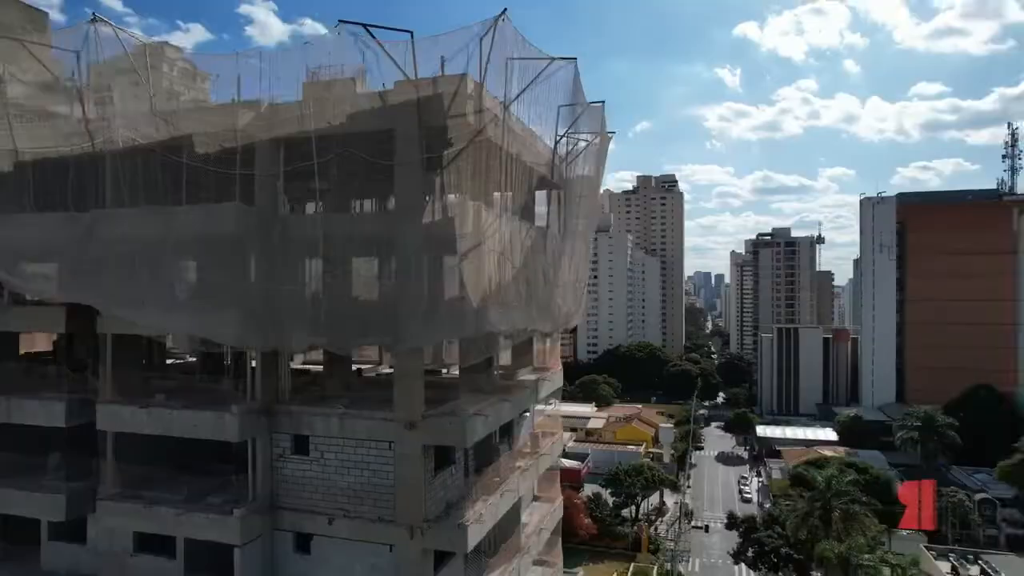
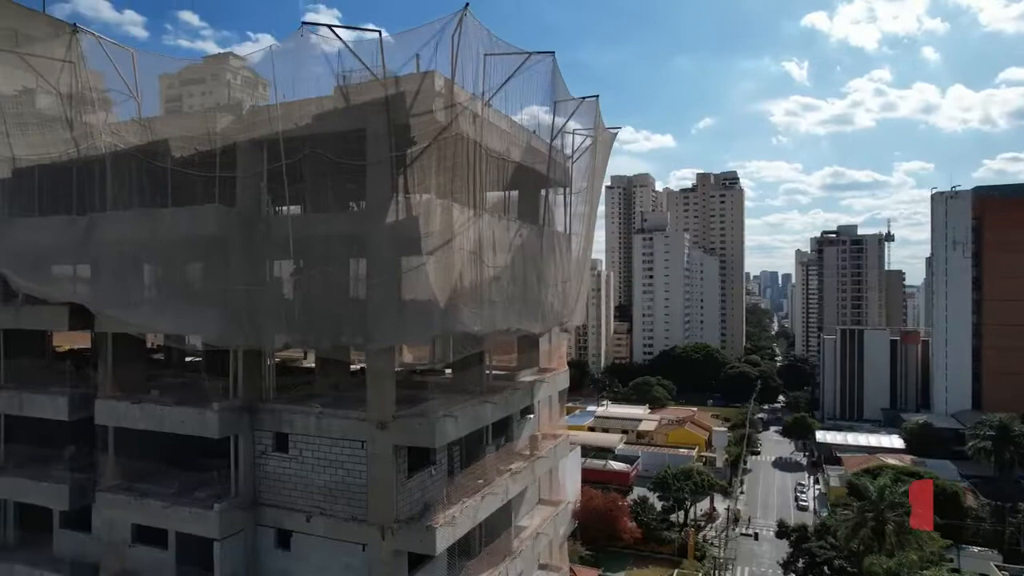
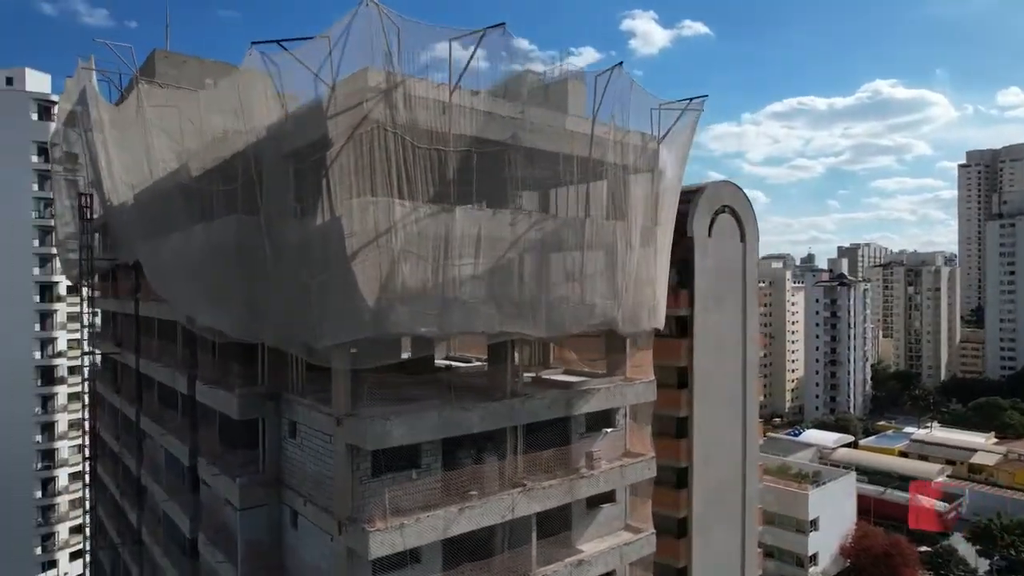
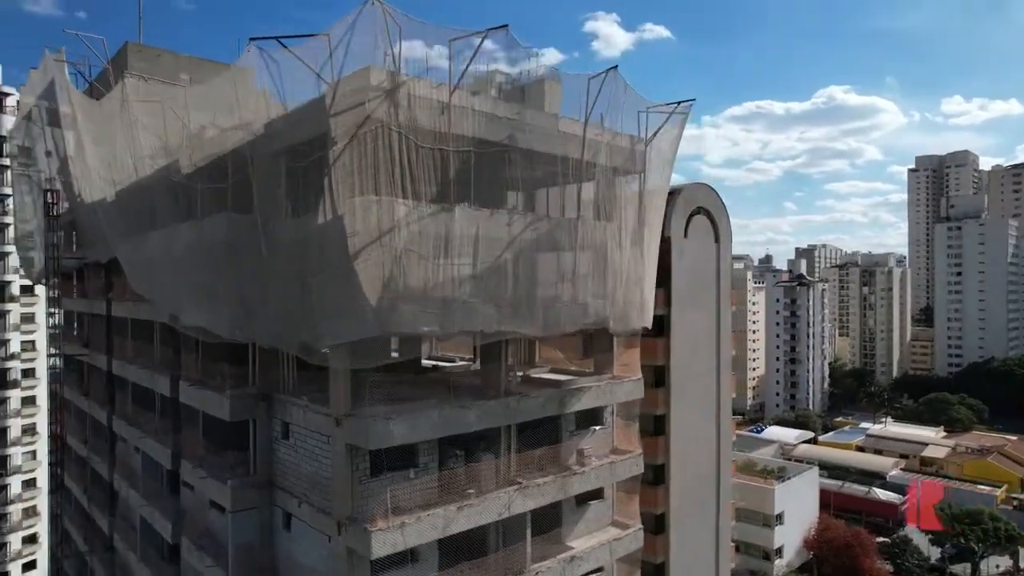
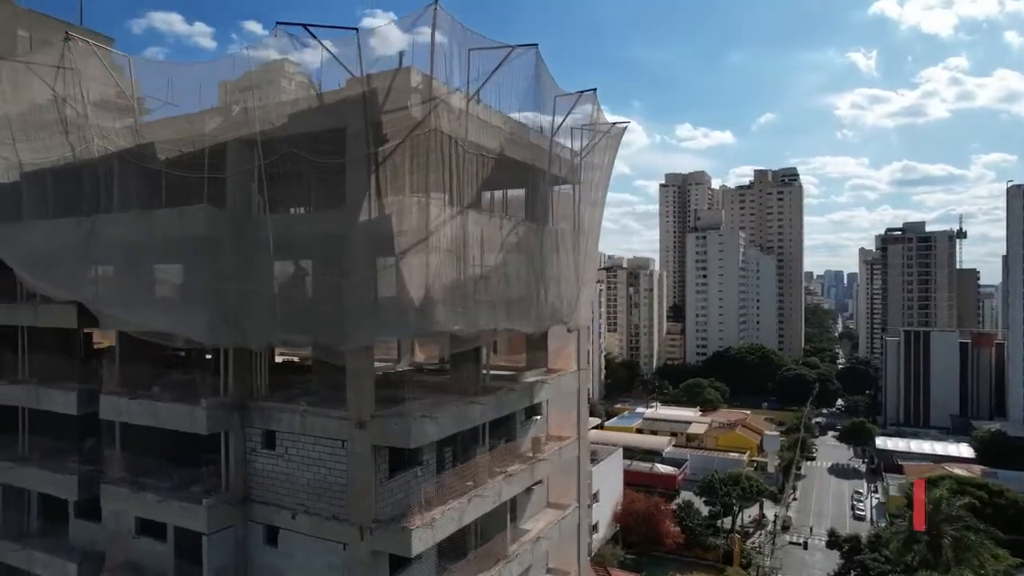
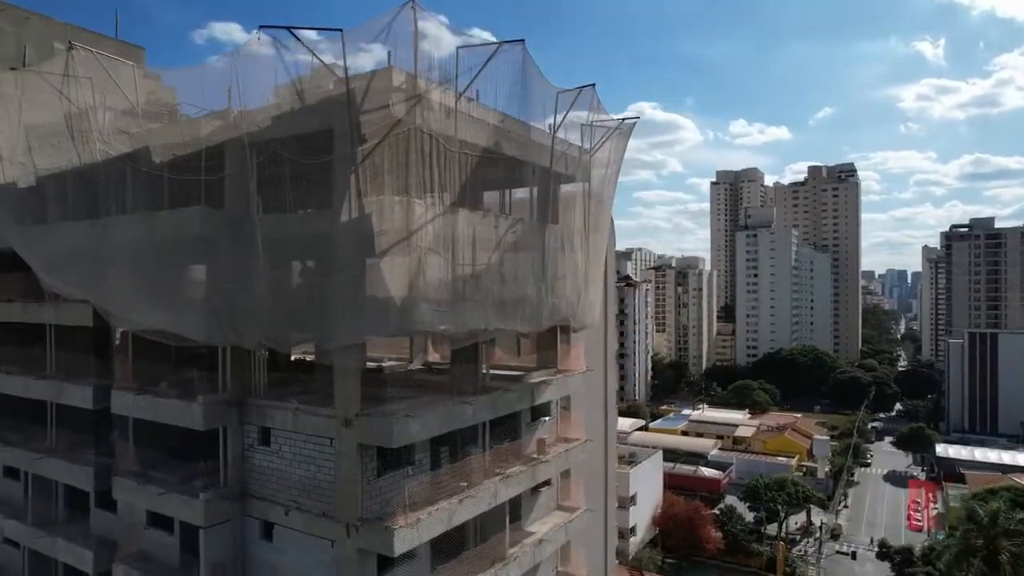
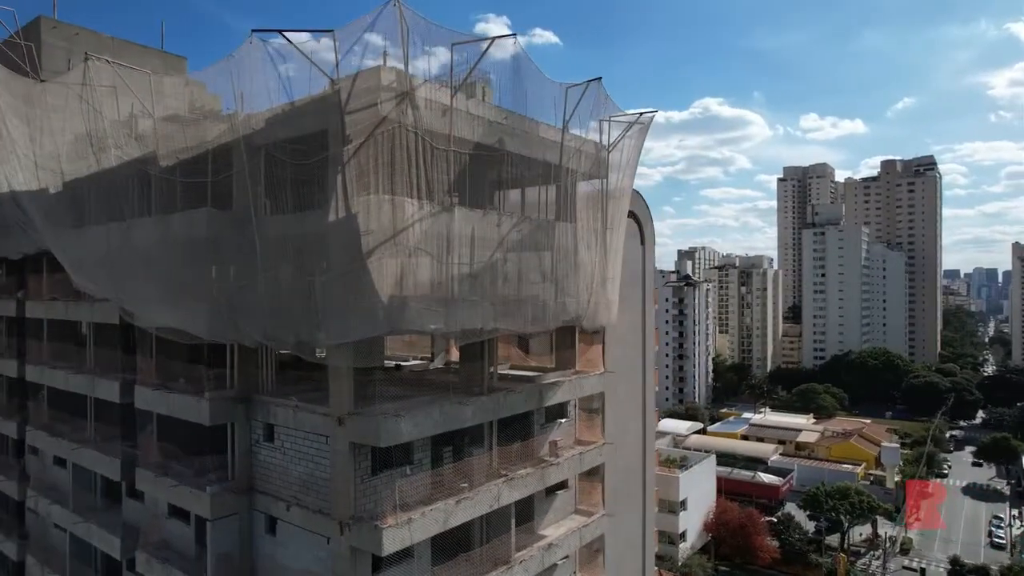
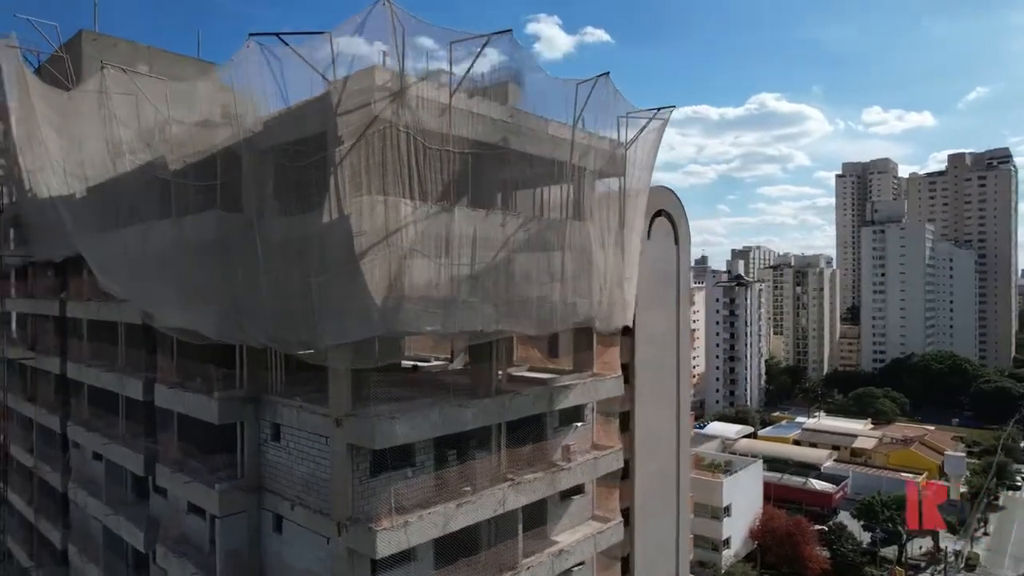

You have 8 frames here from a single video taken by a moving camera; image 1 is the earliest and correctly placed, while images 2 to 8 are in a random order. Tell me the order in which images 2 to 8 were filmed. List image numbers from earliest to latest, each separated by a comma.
2, 5, 6, 7, 8, 4, 3
